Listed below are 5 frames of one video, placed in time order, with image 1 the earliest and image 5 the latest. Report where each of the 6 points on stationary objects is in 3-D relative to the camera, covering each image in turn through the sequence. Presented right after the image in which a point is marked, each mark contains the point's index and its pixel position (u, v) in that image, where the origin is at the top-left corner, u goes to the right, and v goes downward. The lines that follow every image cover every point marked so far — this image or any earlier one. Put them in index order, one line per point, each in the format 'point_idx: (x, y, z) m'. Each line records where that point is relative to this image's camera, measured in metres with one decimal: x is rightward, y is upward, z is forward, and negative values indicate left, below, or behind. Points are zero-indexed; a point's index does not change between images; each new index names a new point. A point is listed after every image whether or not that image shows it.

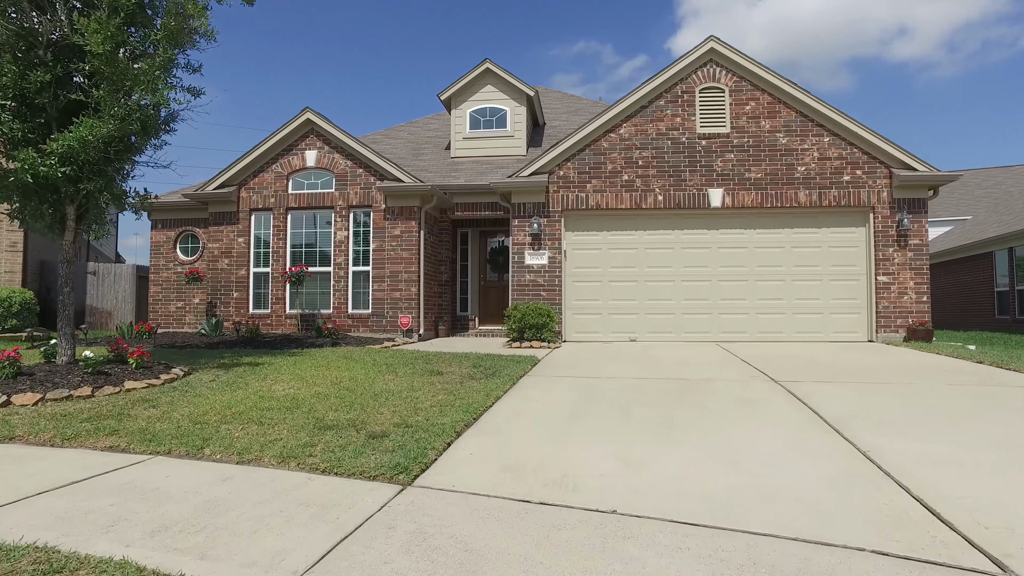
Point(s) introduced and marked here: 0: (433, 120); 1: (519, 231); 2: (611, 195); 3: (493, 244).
0: (-2.0, +4.3, +17.7) m
1: (+0.1, +1.0, +11.9) m
2: (+1.7, +1.6, +11.7) m
3: (-0.4, +0.9, +14.5) m
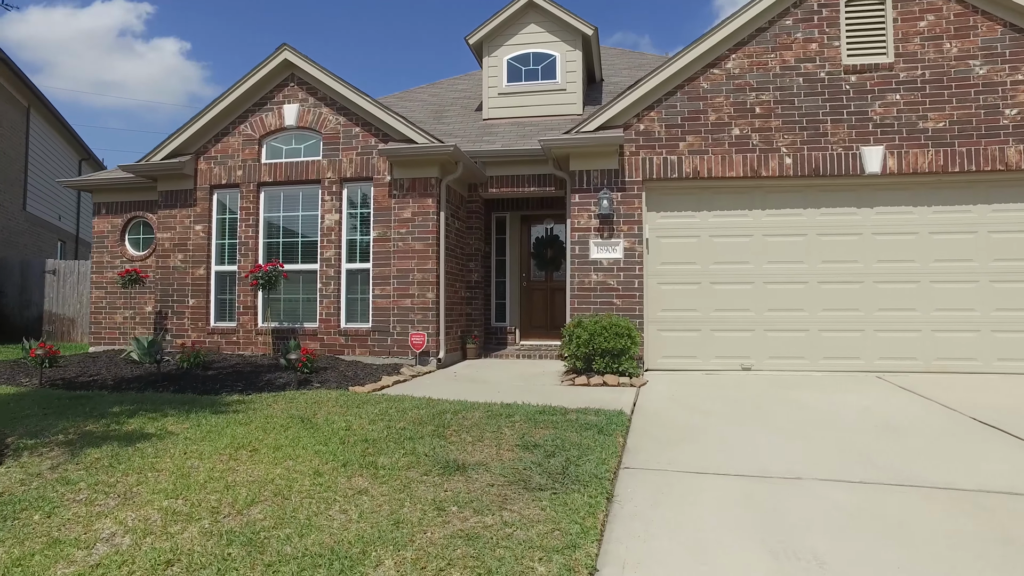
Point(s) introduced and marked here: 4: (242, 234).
0: (-1.1, +4.3, +14.3) m
1: (+0.8, +0.9, +8.3) m
2: (+2.4, +1.5, +8.1) m
3: (+0.4, +0.9, +11.0) m
4: (-3.6, +0.7, +9.2) m
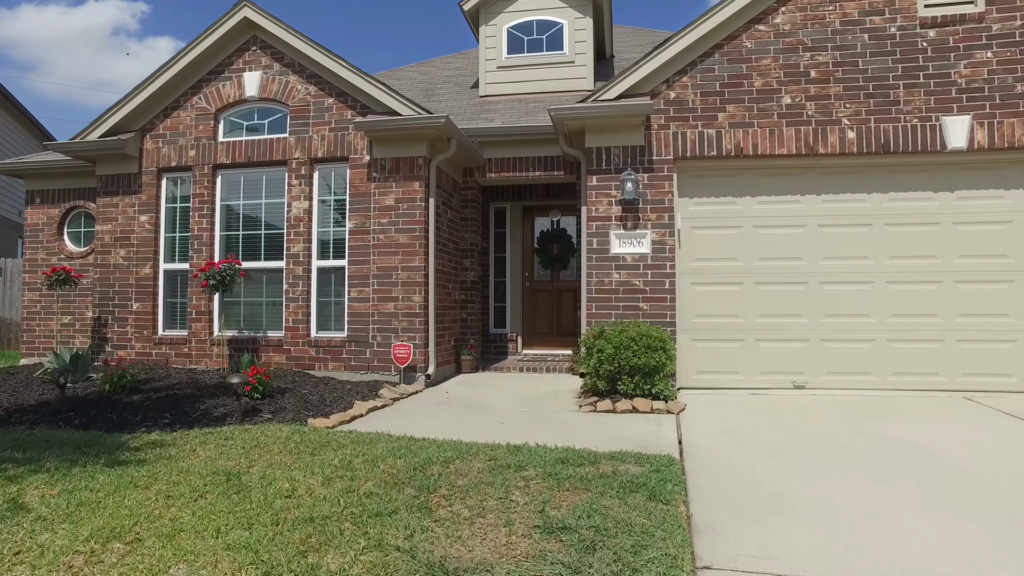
0: (-1.1, +4.3, +12.8) m
1: (+0.9, +0.9, +6.9) m
2: (+2.4, +1.5, +6.7) m
3: (+0.4, +0.9, +9.5) m
4: (-3.6, +0.7, +7.8) m
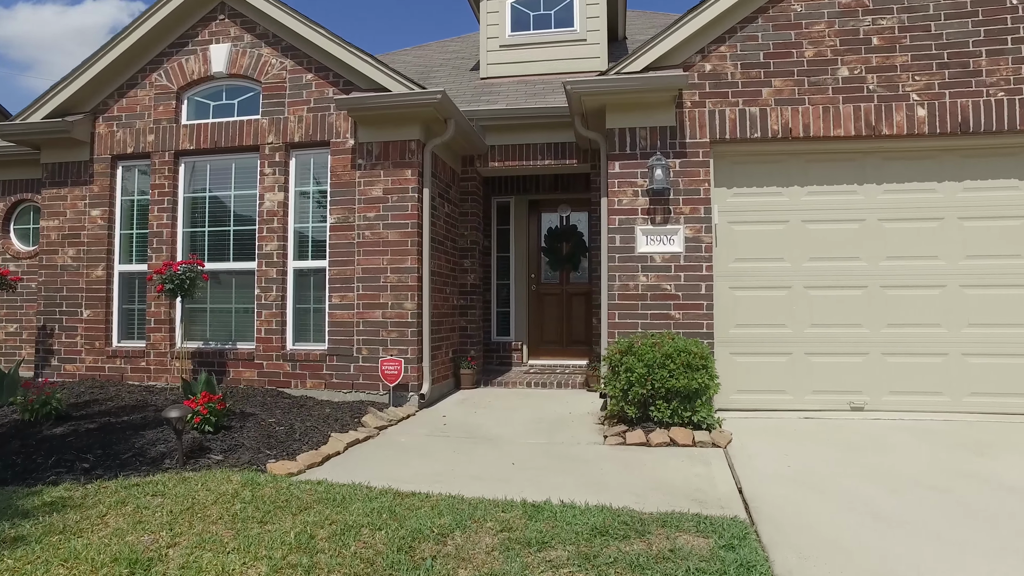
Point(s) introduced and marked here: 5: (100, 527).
0: (-1.0, +4.2, +11.8) m
1: (+0.9, +0.9, +5.9) m
2: (+2.5, +1.5, +5.7) m
3: (+0.5, +0.8, +8.5) m
4: (-3.5, +0.7, +6.8) m
5: (-1.7, -1.0, +2.8) m
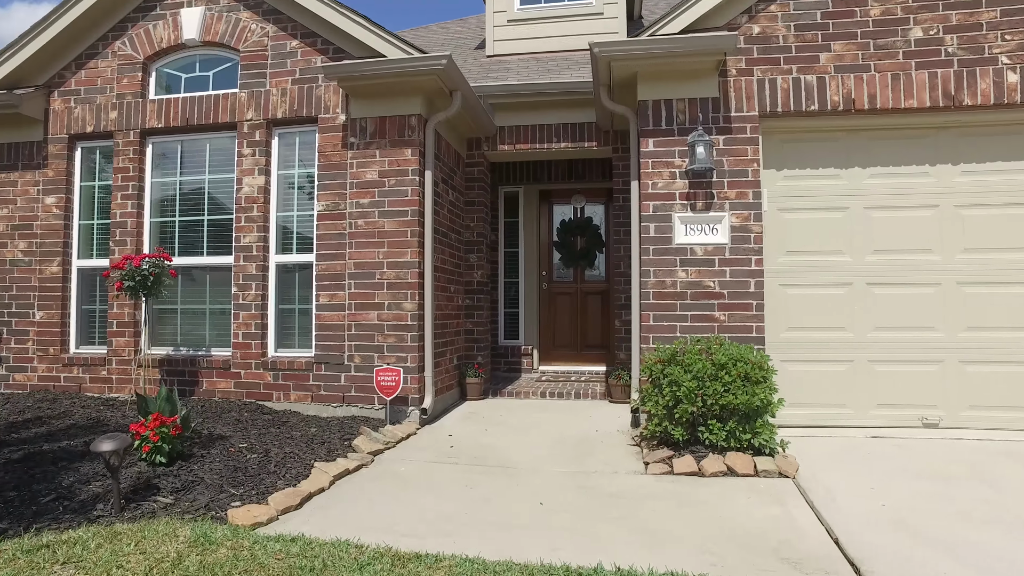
0: (-0.9, +4.2, +11.0) m
1: (+1.1, +0.9, +5.1) m
2: (+2.6, +1.5, +4.8) m
3: (+0.6, +0.8, +7.7) m
4: (-3.4, +0.7, +5.9) m
5: (-1.5, -0.9, +2.0) m
